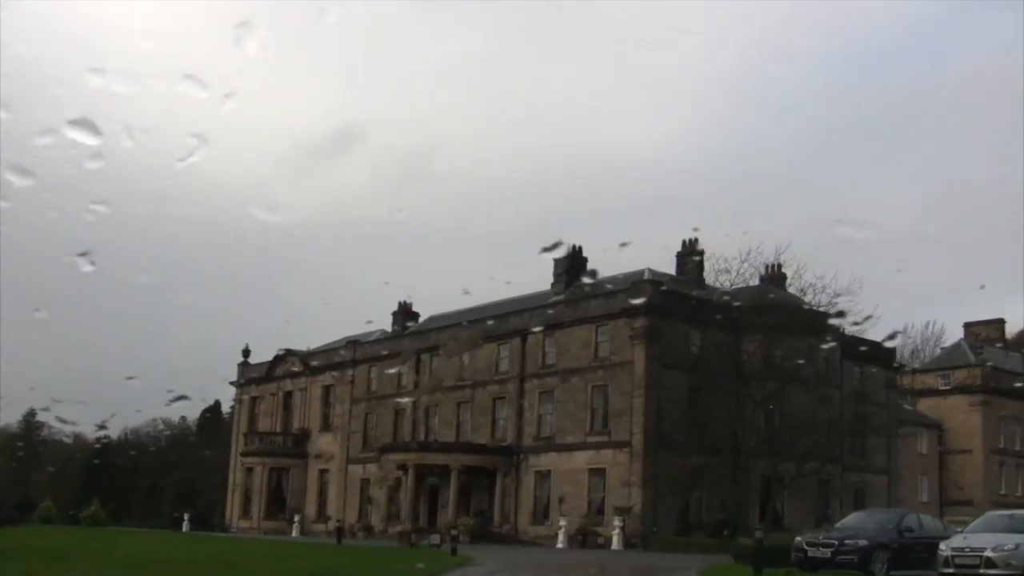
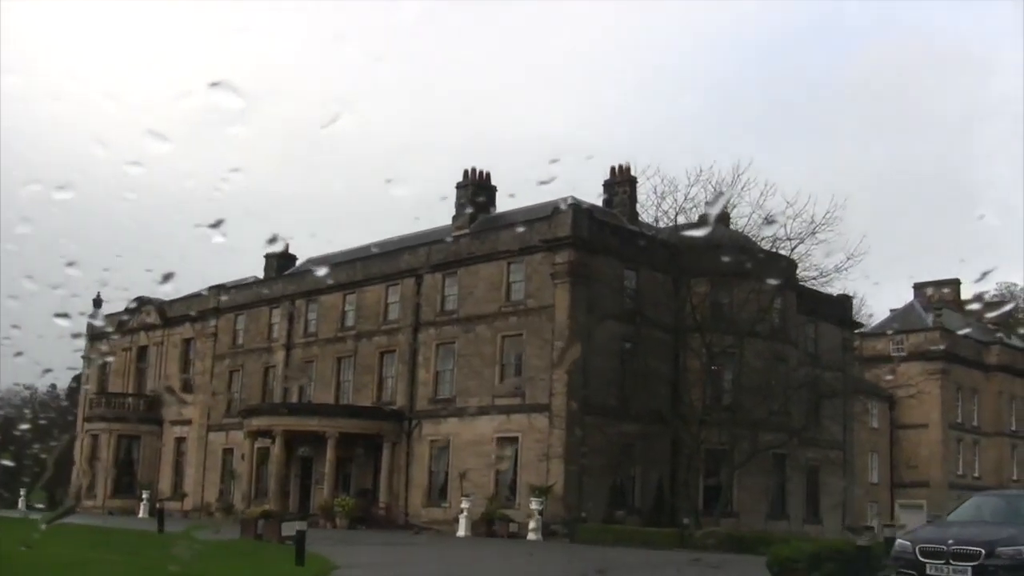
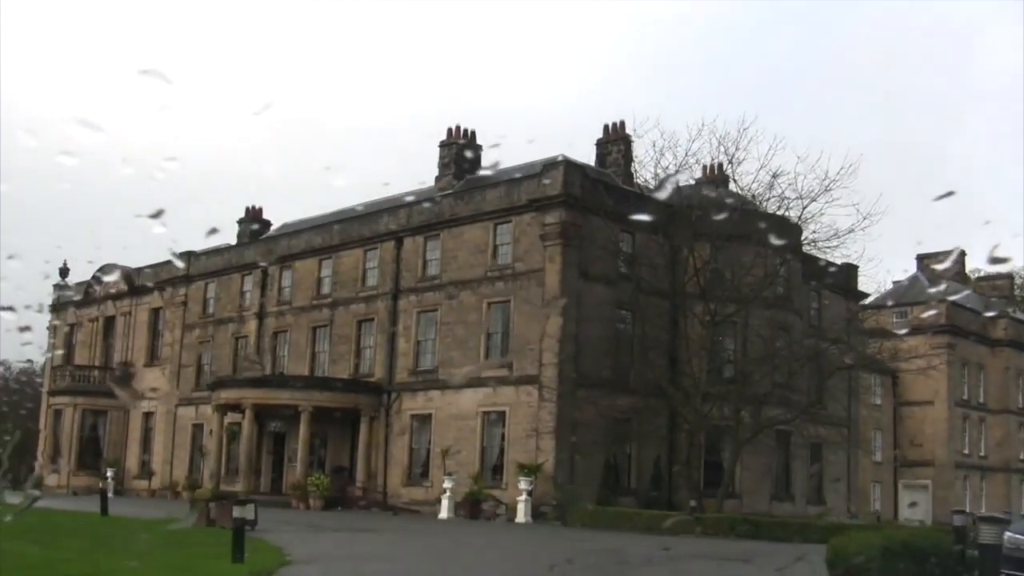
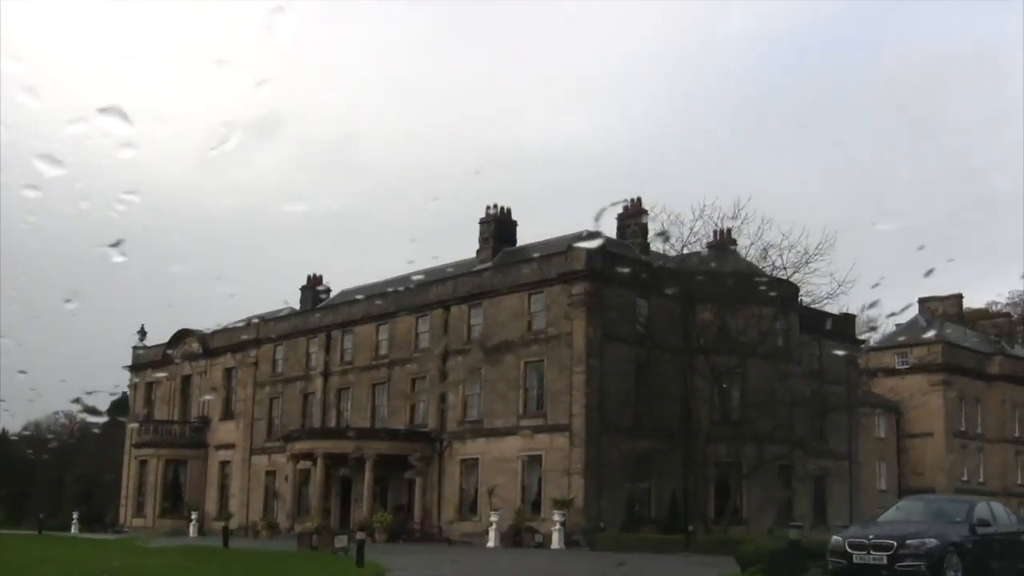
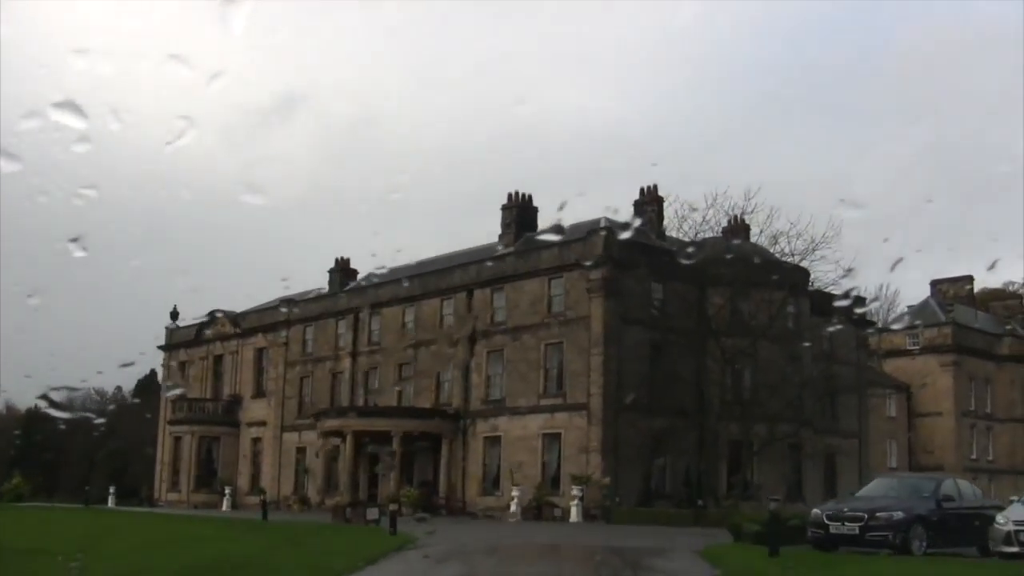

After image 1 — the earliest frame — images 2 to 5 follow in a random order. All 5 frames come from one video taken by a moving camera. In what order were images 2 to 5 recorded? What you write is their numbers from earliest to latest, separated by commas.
5, 4, 2, 3
